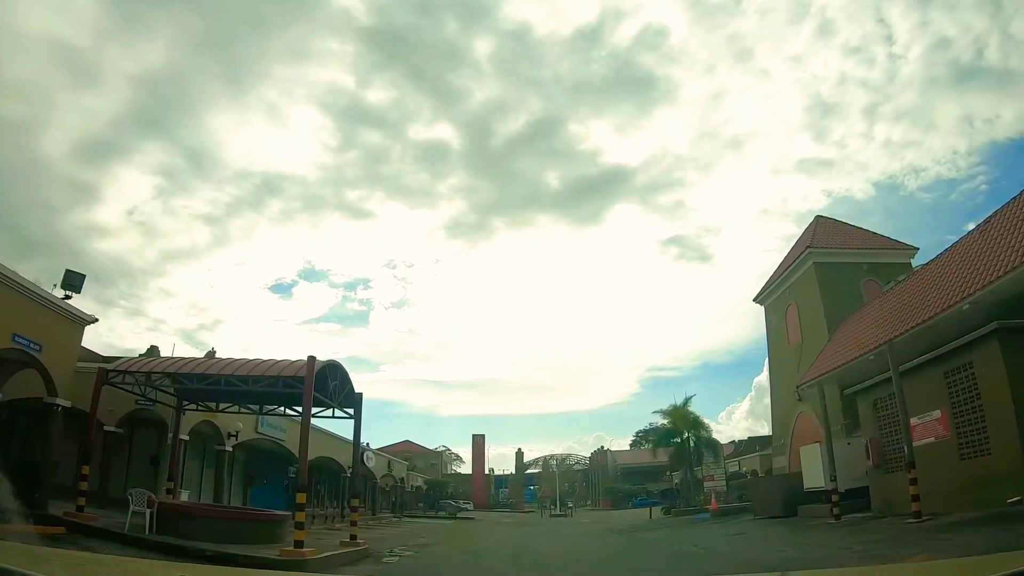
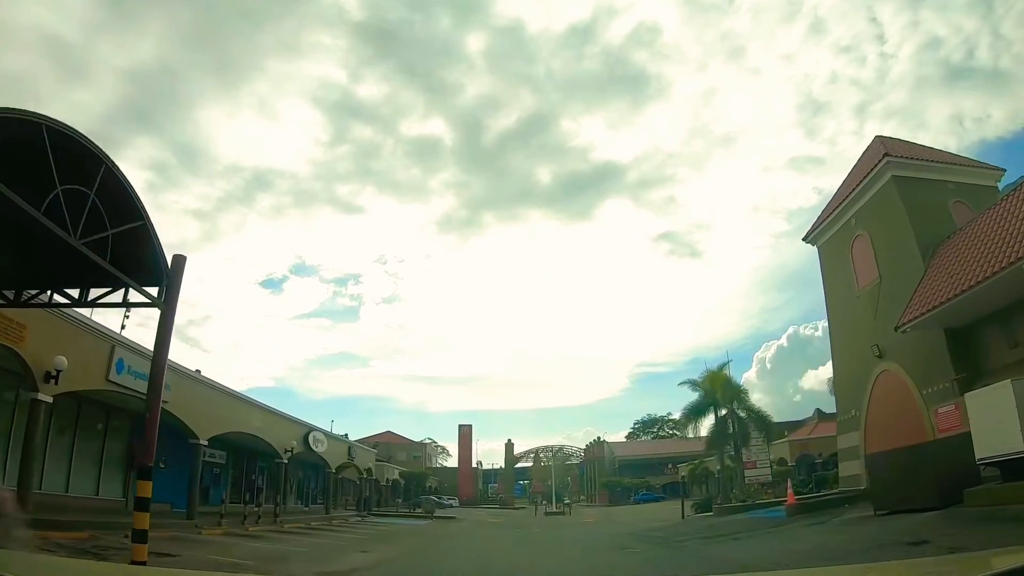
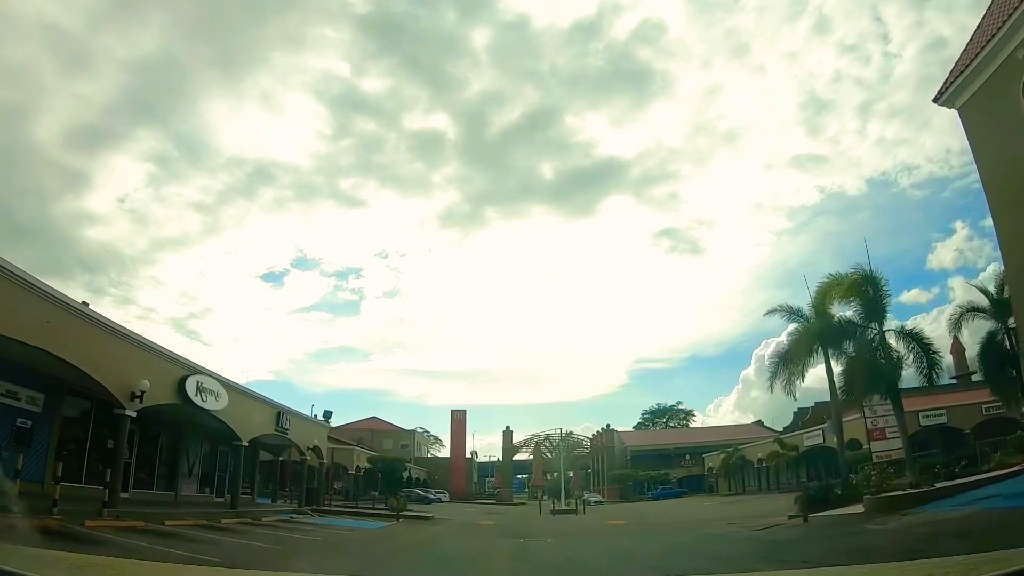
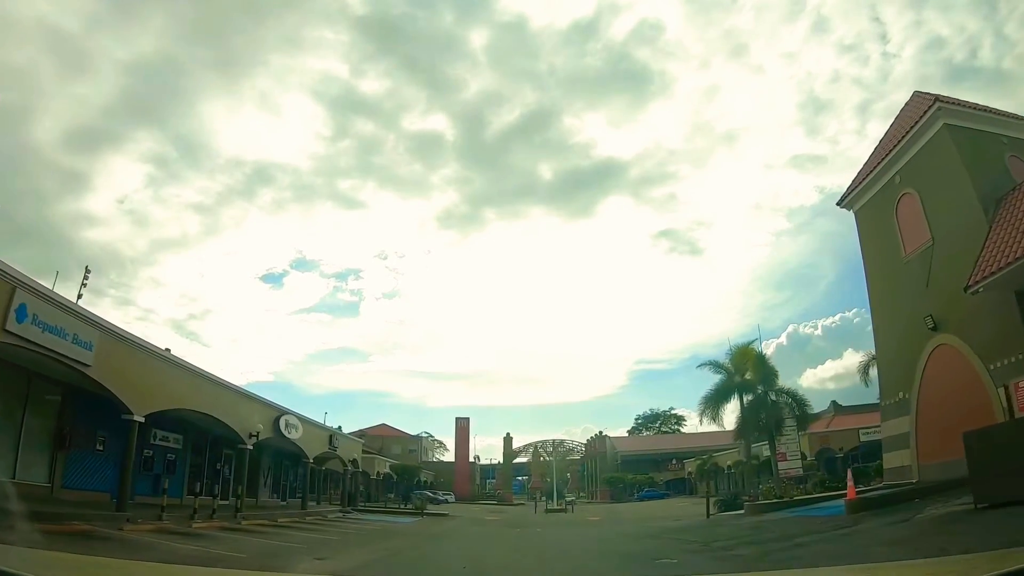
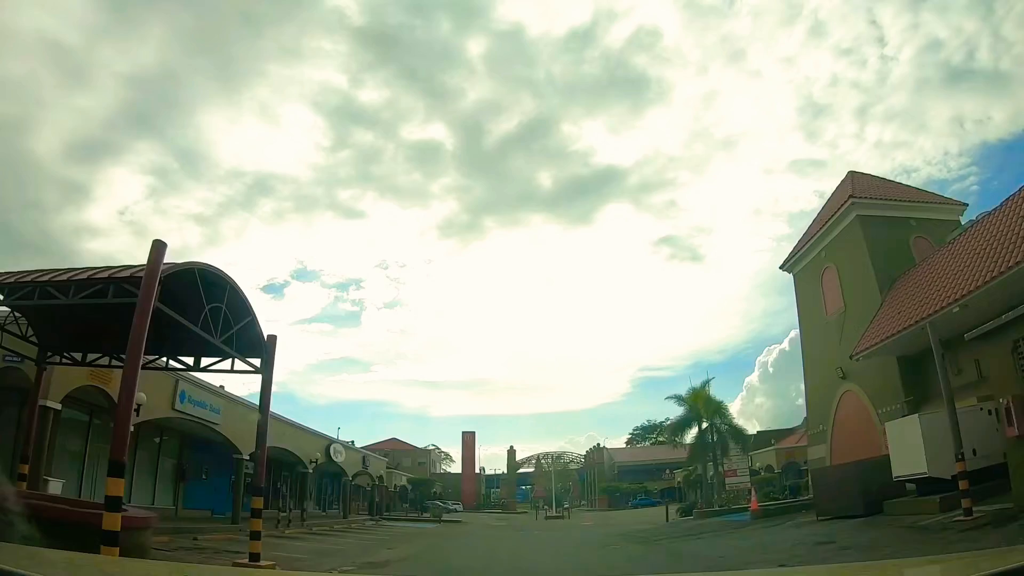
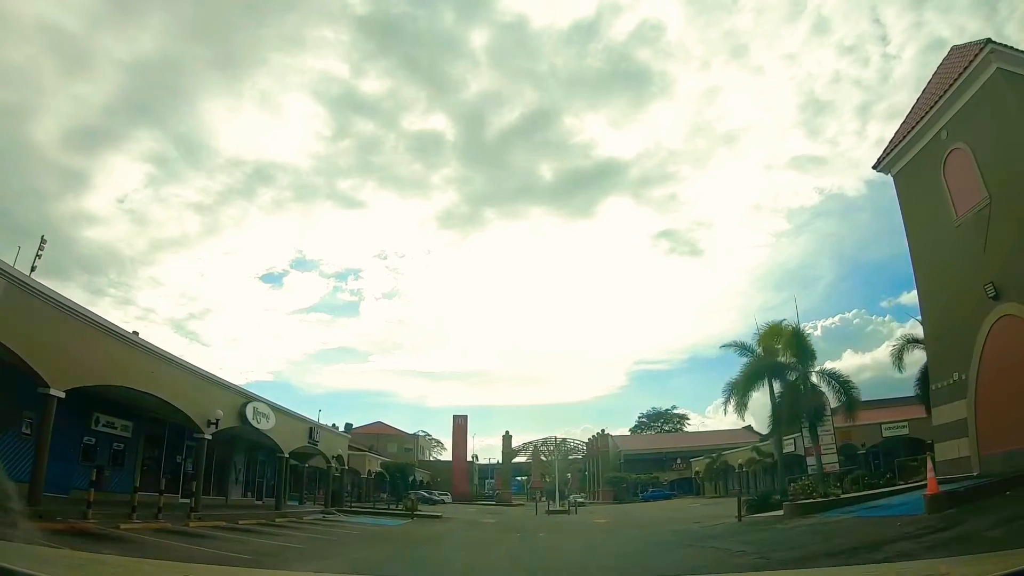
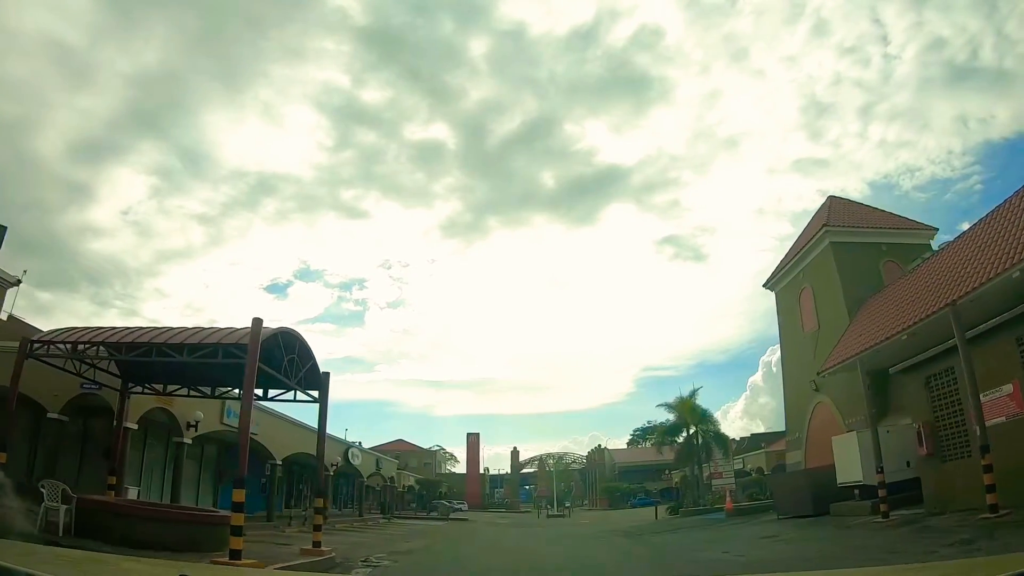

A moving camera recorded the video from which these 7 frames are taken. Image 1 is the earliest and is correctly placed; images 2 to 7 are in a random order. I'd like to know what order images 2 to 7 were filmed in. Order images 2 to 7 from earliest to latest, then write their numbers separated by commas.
7, 5, 2, 4, 6, 3
